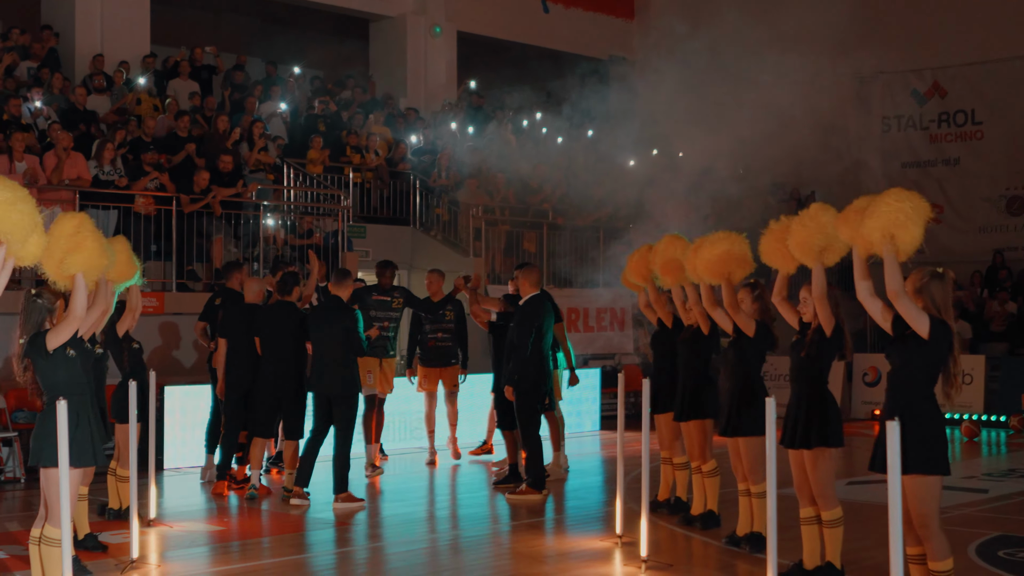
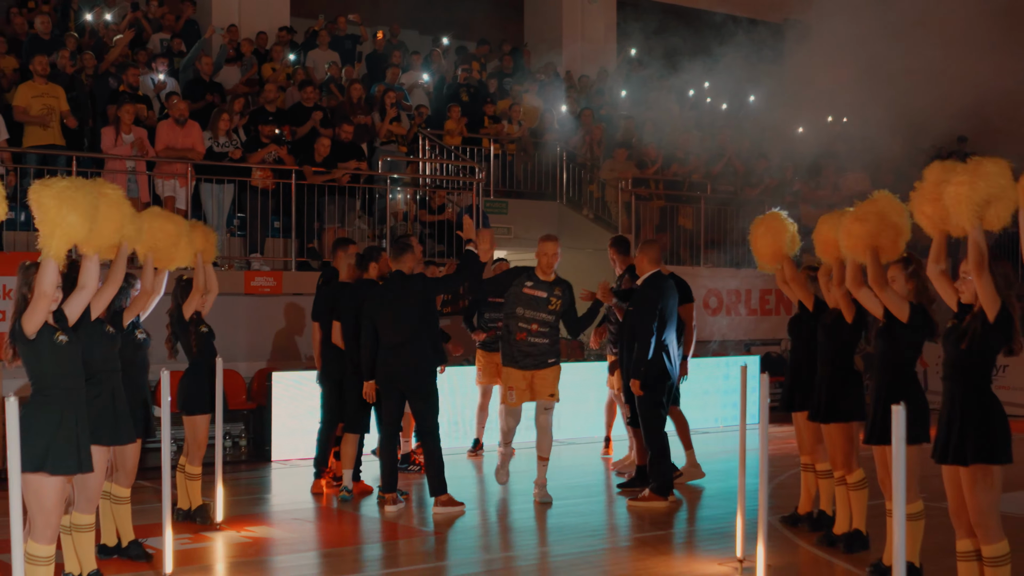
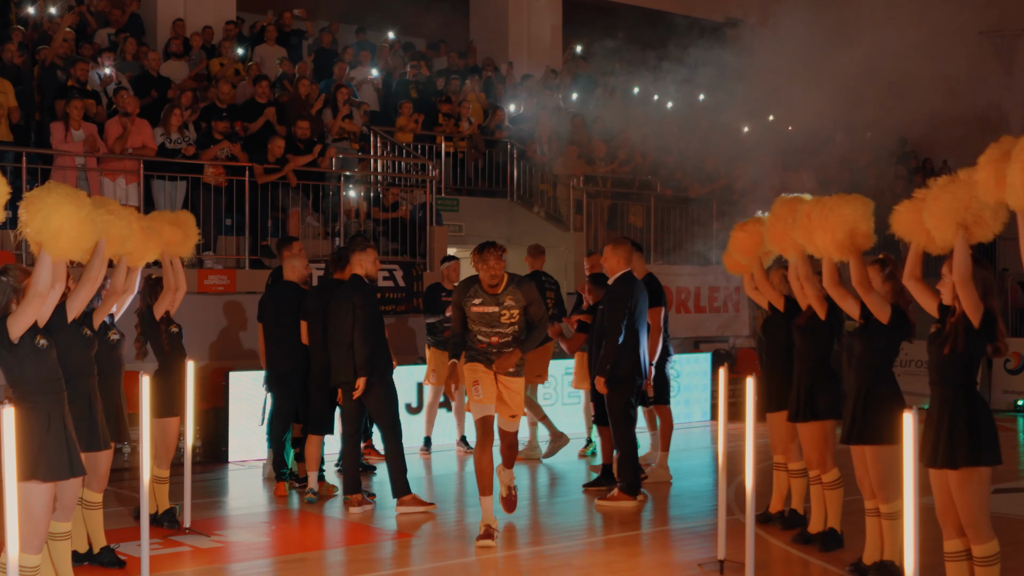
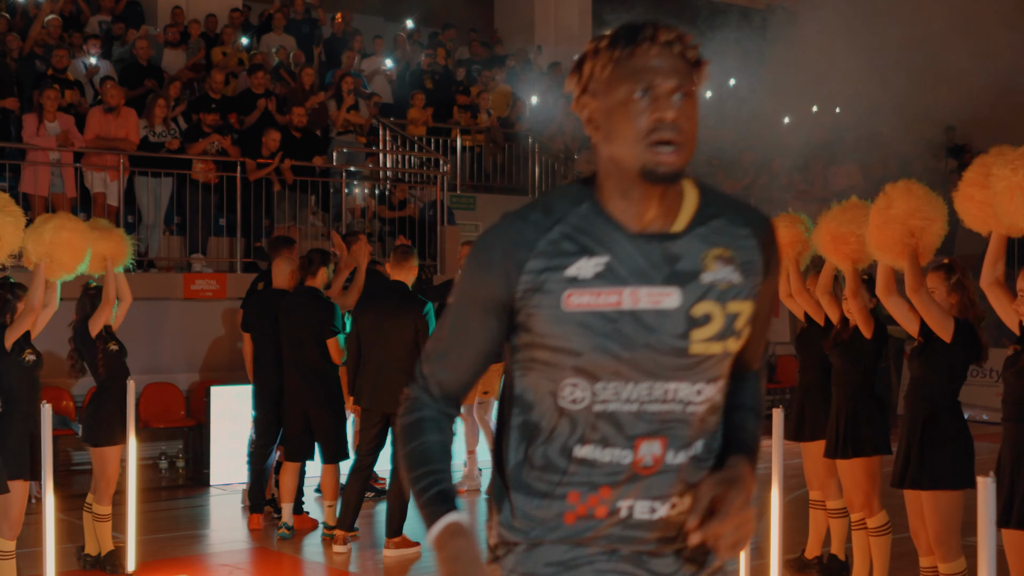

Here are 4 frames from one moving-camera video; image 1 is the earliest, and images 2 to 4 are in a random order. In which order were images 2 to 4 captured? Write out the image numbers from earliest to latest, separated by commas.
3, 4, 2
